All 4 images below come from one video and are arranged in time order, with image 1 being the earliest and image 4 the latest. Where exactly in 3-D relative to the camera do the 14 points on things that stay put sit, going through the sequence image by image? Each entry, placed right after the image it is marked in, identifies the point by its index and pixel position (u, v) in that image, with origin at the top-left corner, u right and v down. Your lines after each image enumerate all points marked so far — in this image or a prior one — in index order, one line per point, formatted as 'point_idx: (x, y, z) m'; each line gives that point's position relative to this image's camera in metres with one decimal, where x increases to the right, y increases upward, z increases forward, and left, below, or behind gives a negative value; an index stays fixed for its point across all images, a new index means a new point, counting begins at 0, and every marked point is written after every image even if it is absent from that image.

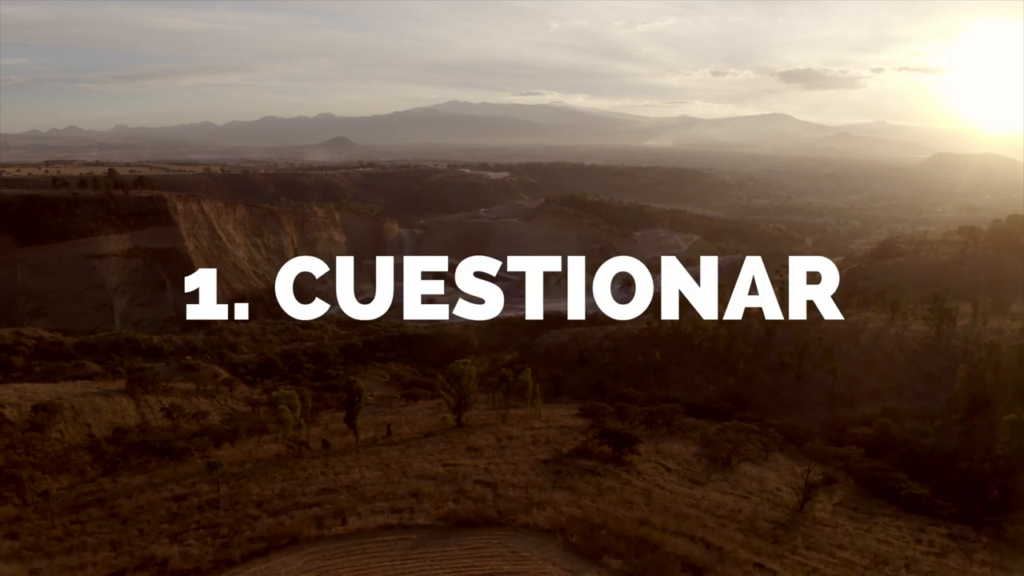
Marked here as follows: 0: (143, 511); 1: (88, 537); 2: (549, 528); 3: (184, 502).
0: (-9.7, -5.9, +17.9) m
1: (-10.2, -6.0, +16.2) m
2: (+0.8, -5.3, +15.0) m
3: (-8.7, -5.8, +18.3) m
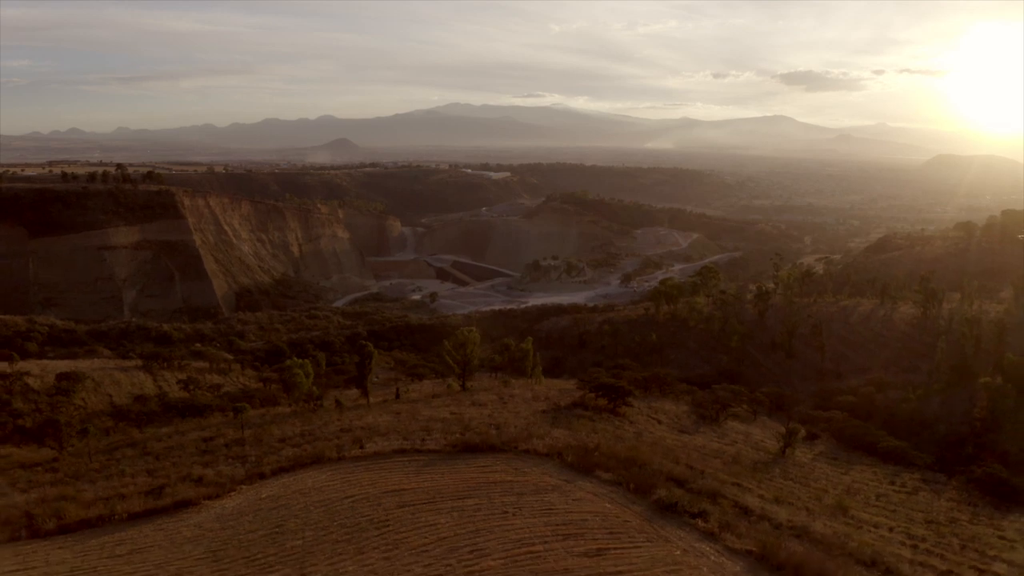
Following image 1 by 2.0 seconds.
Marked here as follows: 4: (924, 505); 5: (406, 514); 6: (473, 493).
0: (-9.6, -4.6, +19.5) m
1: (-10.1, -4.7, +17.8) m
2: (+0.8, -4.0, +16.6) m
3: (-8.7, -4.5, +19.8) m
4: (+11.4, -6.0, +19.1) m
5: (-1.9, -4.1, +12.6) m
6: (-0.8, -4.1, +14.0) m
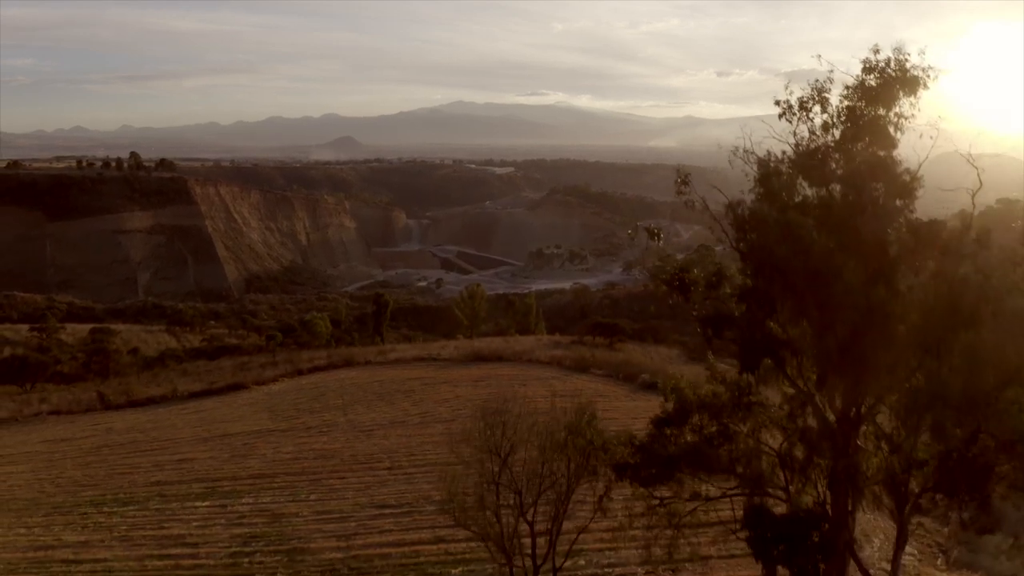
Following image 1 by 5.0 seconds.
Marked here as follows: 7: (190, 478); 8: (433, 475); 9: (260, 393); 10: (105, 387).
0: (-9.4, -2.6, +21.7) m
1: (-10.0, -2.6, +20.0) m
2: (+1.0, -2.0, +18.7) m
3: (-8.5, -2.5, +22.0) m
4: (+11.6, -4.0, +21.2) m
5: (-1.8, -2.1, +14.8) m
6: (-0.6, -2.1, +16.1) m
7: (-4.1, -2.4, +8.8) m
8: (-1.0, -2.2, +8.2) m
9: (-5.6, -2.4, +15.4) m
10: (-11.3, -2.8, +19.4) m
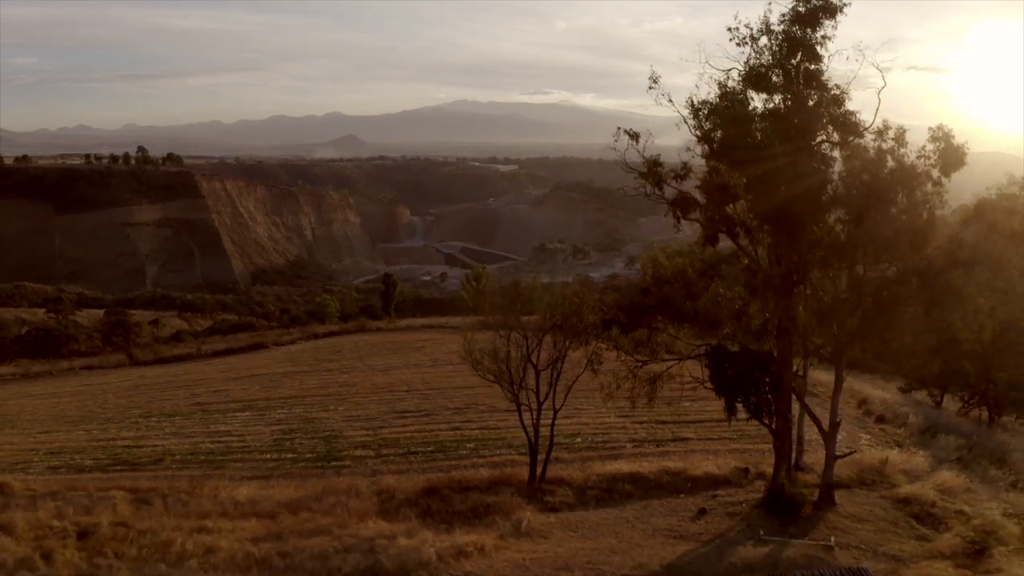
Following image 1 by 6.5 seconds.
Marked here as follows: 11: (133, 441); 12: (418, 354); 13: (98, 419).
0: (-9.3, -1.7, +22.7) m
1: (-9.9, -1.8, +21.0) m
2: (+1.1, -1.1, +19.6) m
3: (-8.4, -1.6, +23.0) m
4: (+11.7, -3.2, +22.0) m
5: (-1.7, -1.3, +15.7) m
6: (-0.5, -1.3, +17.0) m
7: (-4.1, -1.6, +9.8) m
8: (-0.9, -1.4, +9.1) m
9: (-5.5, -1.5, +16.3) m
10: (-11.2, -1.9, +20.3) m
11: (-4.1, -1.7, +7.5) m
12: (-1.9, -1.3, +14.0) m
13: (-5.4, -1.7, +9.1) m
